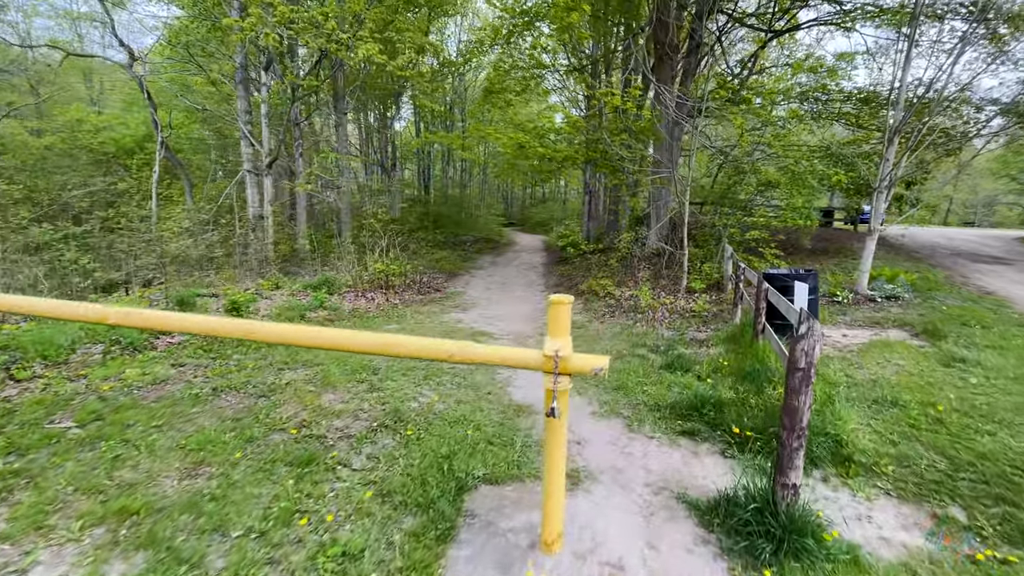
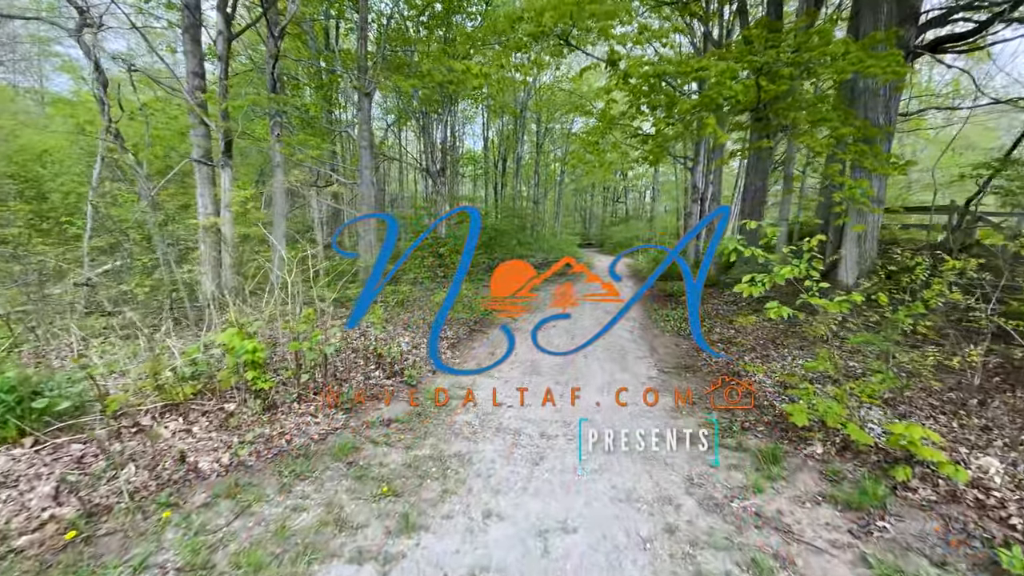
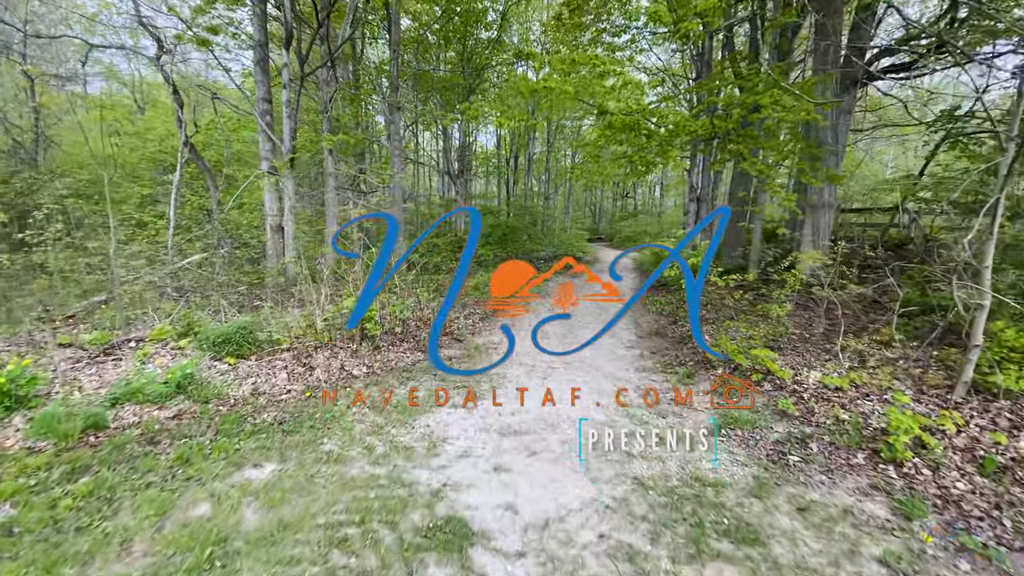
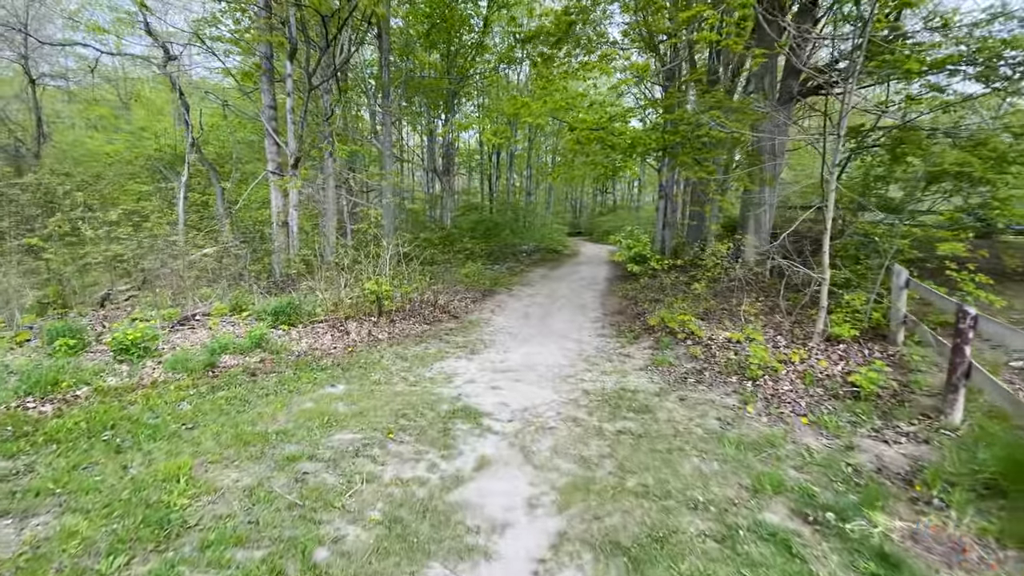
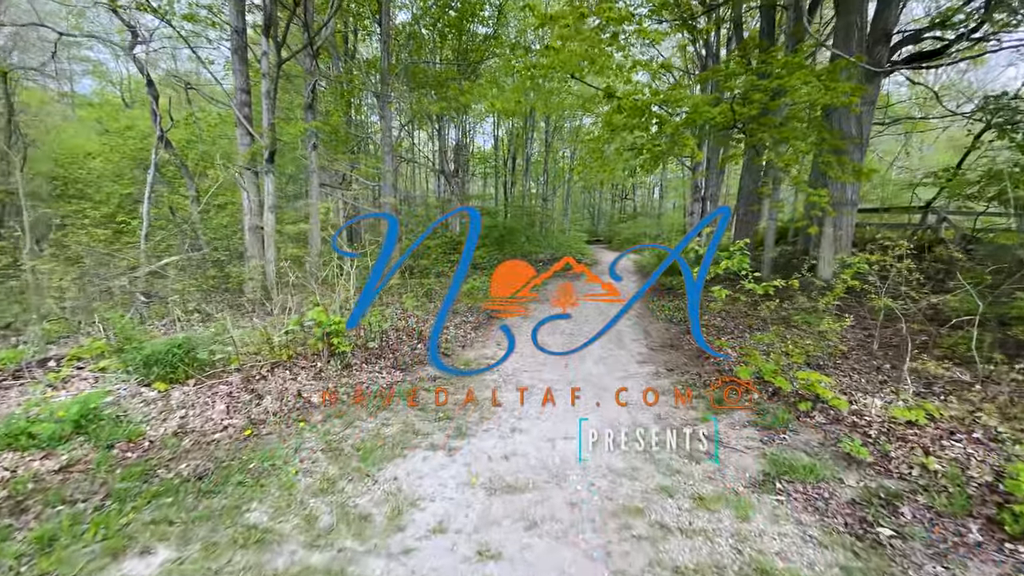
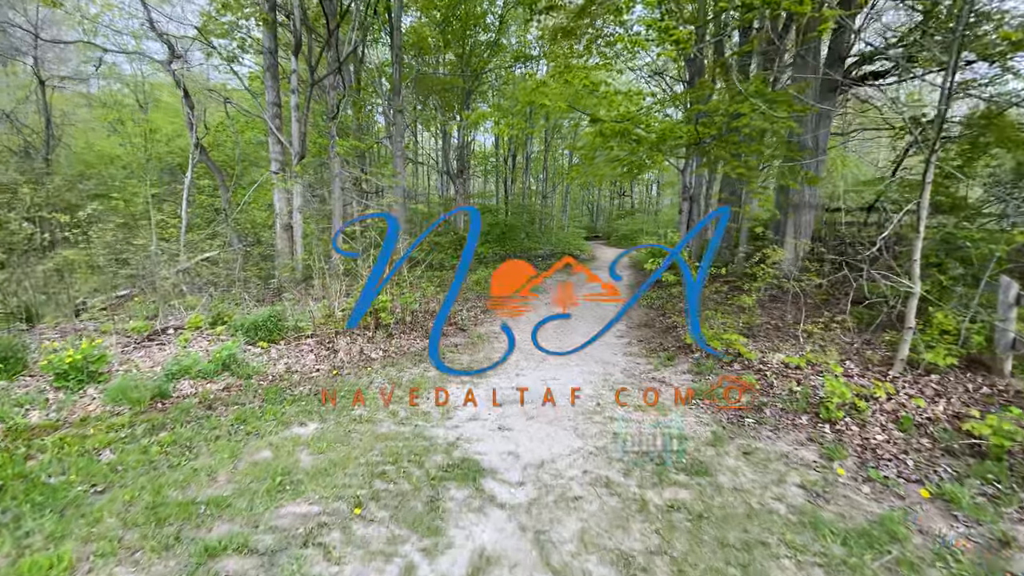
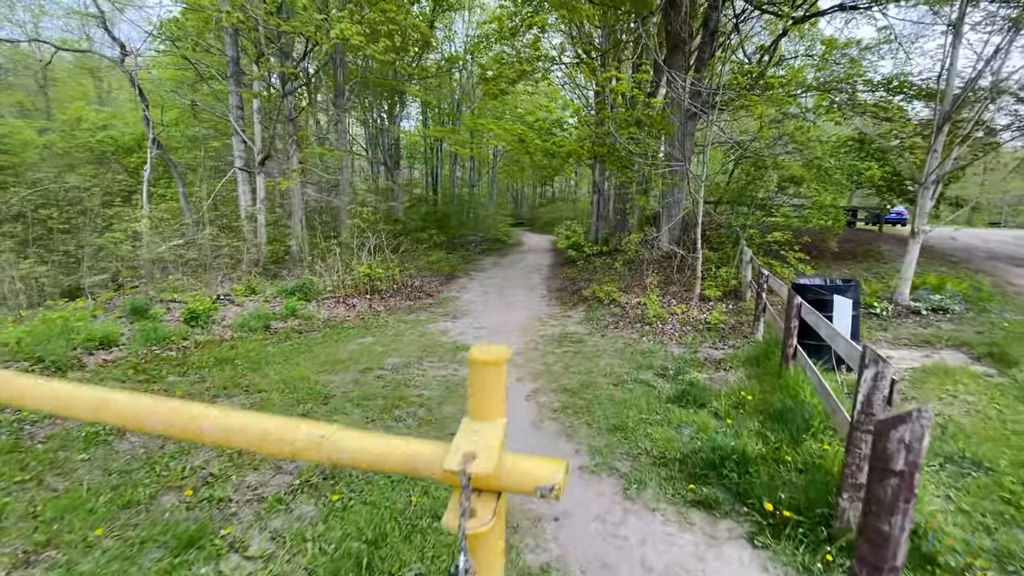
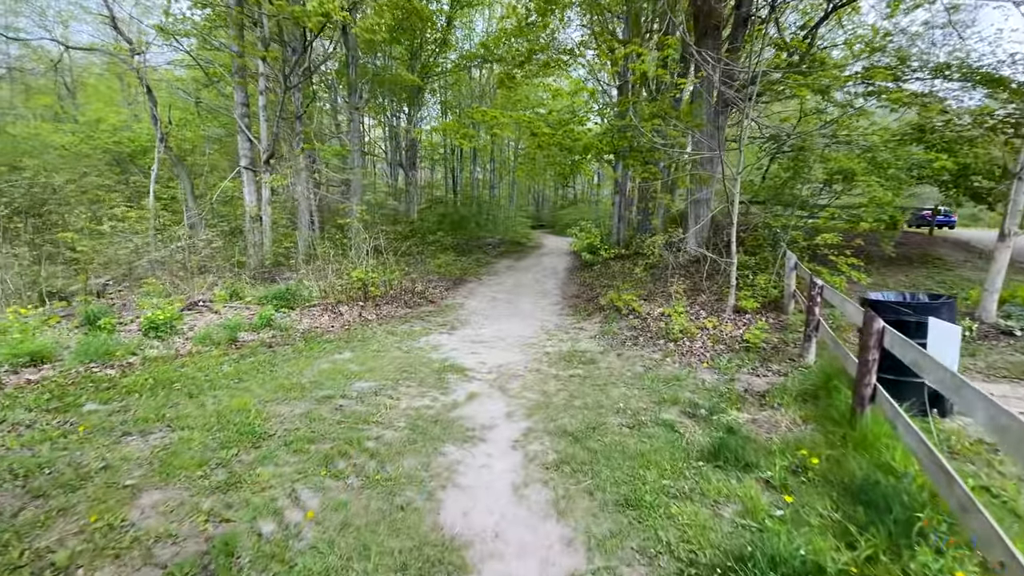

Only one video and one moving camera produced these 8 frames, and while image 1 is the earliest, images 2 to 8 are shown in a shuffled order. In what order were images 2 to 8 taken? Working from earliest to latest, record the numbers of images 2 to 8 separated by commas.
7, 8, 4, 6, 3, 5, 2
